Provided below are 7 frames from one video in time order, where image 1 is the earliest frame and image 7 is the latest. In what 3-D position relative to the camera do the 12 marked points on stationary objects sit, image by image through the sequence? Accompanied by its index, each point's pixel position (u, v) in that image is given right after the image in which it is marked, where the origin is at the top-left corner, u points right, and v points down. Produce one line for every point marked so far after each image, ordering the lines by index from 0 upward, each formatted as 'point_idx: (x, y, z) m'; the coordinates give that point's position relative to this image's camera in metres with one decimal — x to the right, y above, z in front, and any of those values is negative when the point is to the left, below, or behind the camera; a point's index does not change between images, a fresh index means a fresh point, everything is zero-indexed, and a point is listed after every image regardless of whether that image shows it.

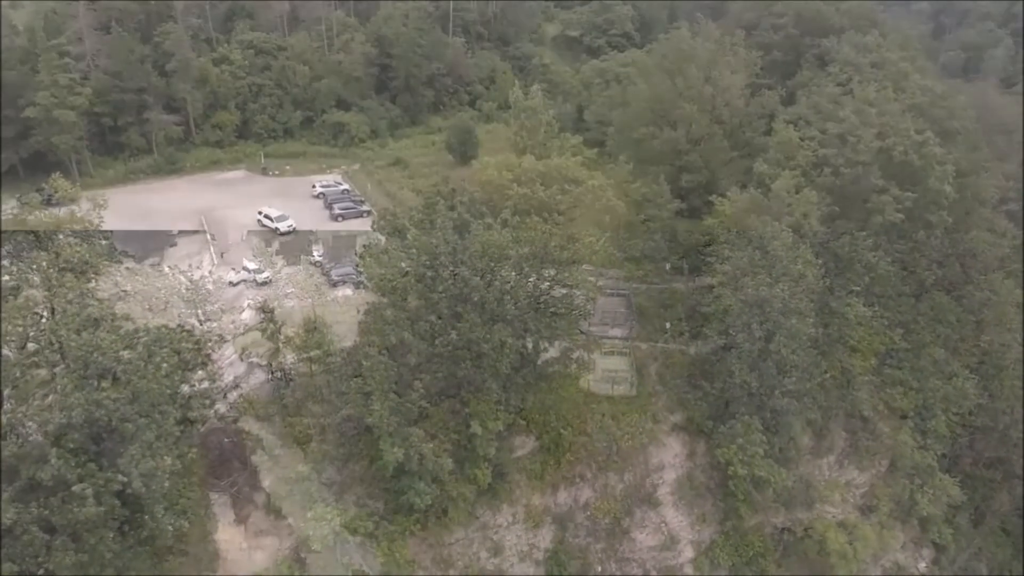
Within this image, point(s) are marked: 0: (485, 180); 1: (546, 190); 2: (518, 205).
0: (-0.7, +2.8, +18.9) m
1: (+0.9, +2.5, +18.6) m
2: (+0.2, +2.1, +18.4) m
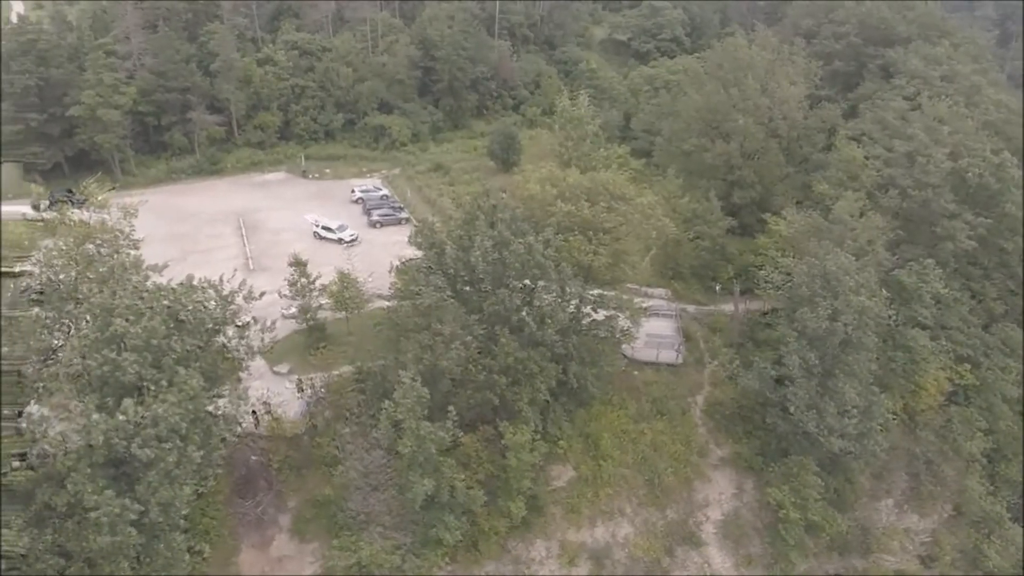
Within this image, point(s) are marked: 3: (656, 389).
0: (+0.4, +2.3, +18.0) m
1: (+2.0, +2.0, +17.6) m
2: (+1.2, +1.6, +17.5) m
3: (+3.9, -2.7, +19.6) m
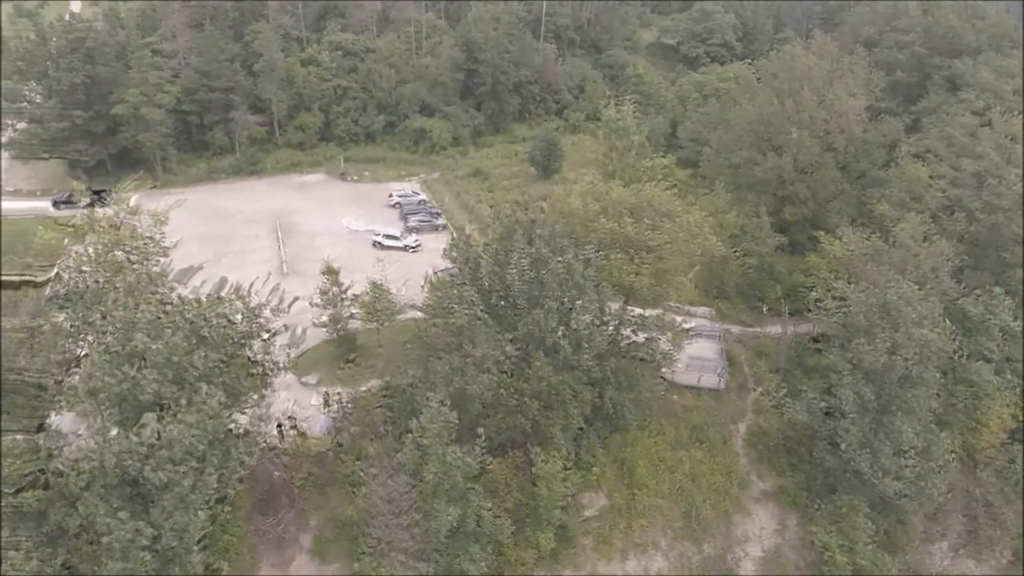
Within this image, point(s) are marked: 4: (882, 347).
0: (+1.3, +1.9, +17.2) m
1: (+2.9, +1.5, +16.8) m
2: (+2.1, +1.1, +16.7) m
3: (+4.8, -3.3, +18.6) m
4: (+7.9, -1.3, +15.4) m
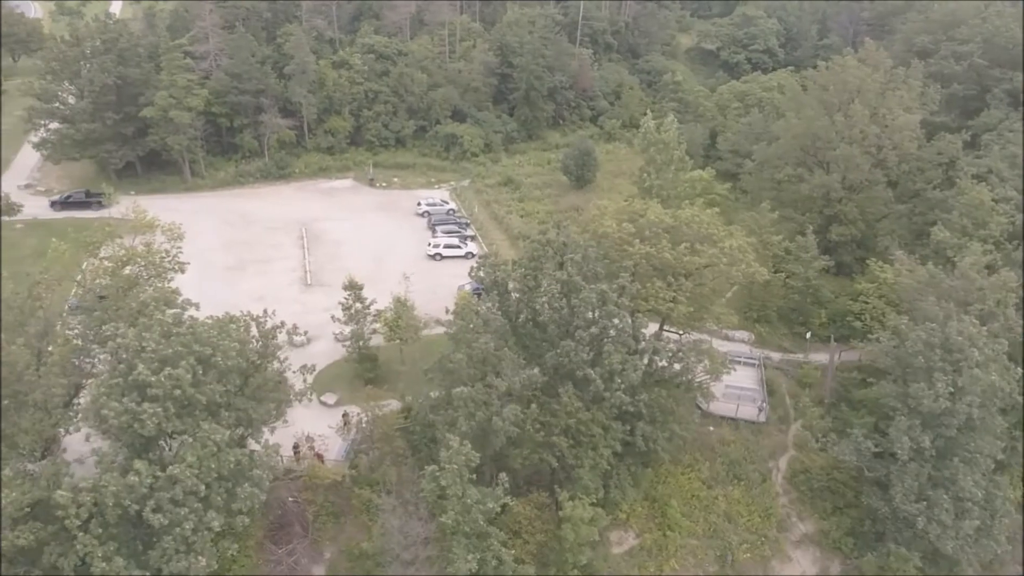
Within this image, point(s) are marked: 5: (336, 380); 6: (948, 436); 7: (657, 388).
0: (+2.0, +1.3, +16.3) m
1: (+3.6, +0.9, +15.8) m
2: (+2.8, +0.5, +15.7) m
3: (+5.4, -4.0, +17.5) m
4: (+8.5, -2.0, +14.2) m
5: (-4.6, -2.4, +18.9) m
6: (+8.7, -3.0, +14.4) m
7: (+3.2, -2.2, +15.7) m
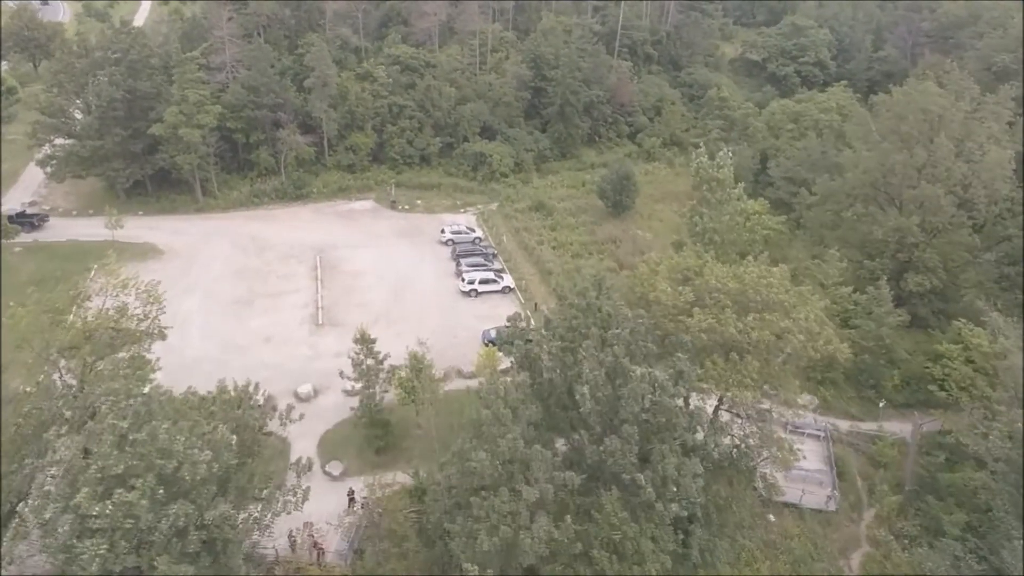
0: (+2.7, -0.1, +13.9) m
1: (+4.2, -0.6, +13.3) m
2: (+3.4, -0.9, +13.3) m
3: (+6.0, -5.4, +15.0) m
4: (+9.0, -3.5, +11.6) m
5: (-3.9, -3.7, +16.7) m
6: (+9.2, -4.5, +11.8) m
7: (+3.7, -3.6, +13.3) m
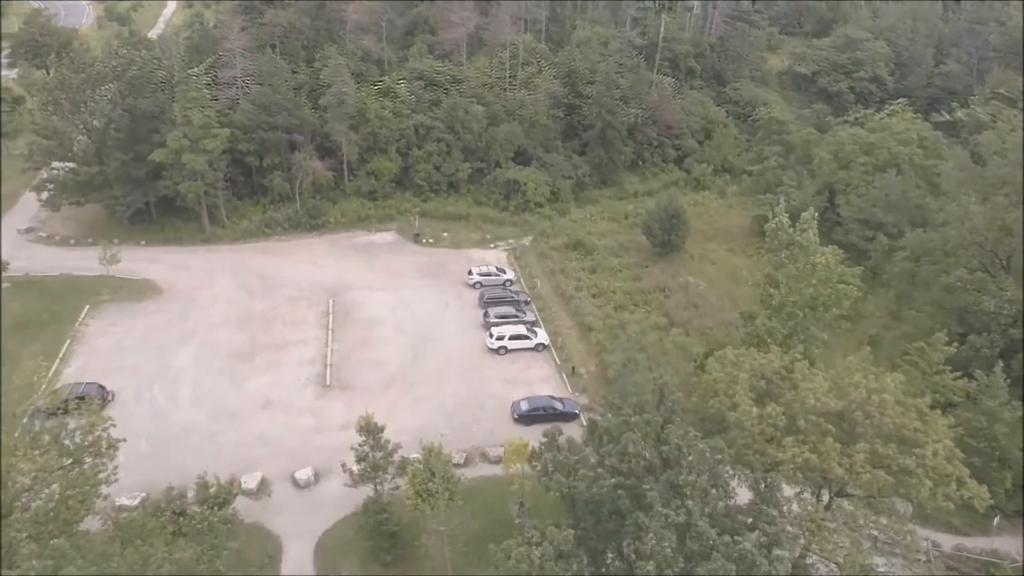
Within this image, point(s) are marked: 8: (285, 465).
0: (+3.3, -1.8, +10.9) m
1: (+4.8, -2.3, +10.3) m
2: (+4.0, -2.6, +10.3) m
3: (+6.5, -7.2, +11.9) m
4: (+9.4, -5.4, +8.4) m
5: (-3.3, -5.2, +14.0) m
6: (+9.6, -6.4, +8.6) m
7: (+4.2, -5.4, +10.3) m
8: (-5.2, -4.1, +16.6) m
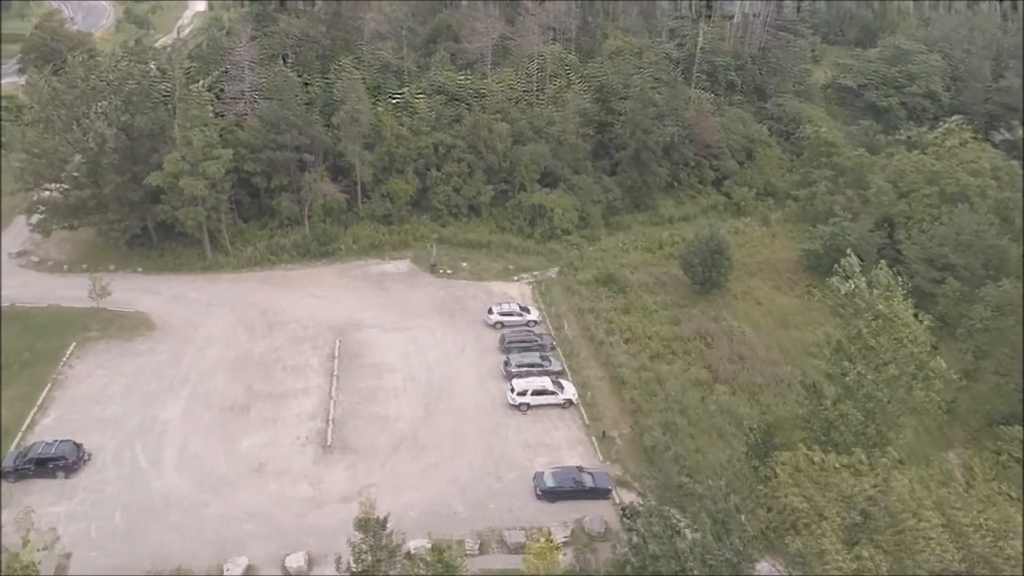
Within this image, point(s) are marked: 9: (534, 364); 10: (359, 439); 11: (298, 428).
0: (+3.6, -3.1, +8.6) m
1: (+5.1, -3.6, +8.0) m
2: (+4.2, -4.0, +8.0) m
3: (+6.8, -8.6, +9.6) m
4: (+9.6, -6.8, +5.9) m
5: (-3.0, -6.4, +12.0) m
6: (+9.8, -7.8, +6.1) m
7: (+4.5, -6.7, +8.0) m
8: (-4.8, -5.2, +14.6) m
9: (+0.6, -2.1, +19.5) m
10: (-3.7, -3.6, +17.4) m
11: (-5.2, -3.4, +17.6) m
